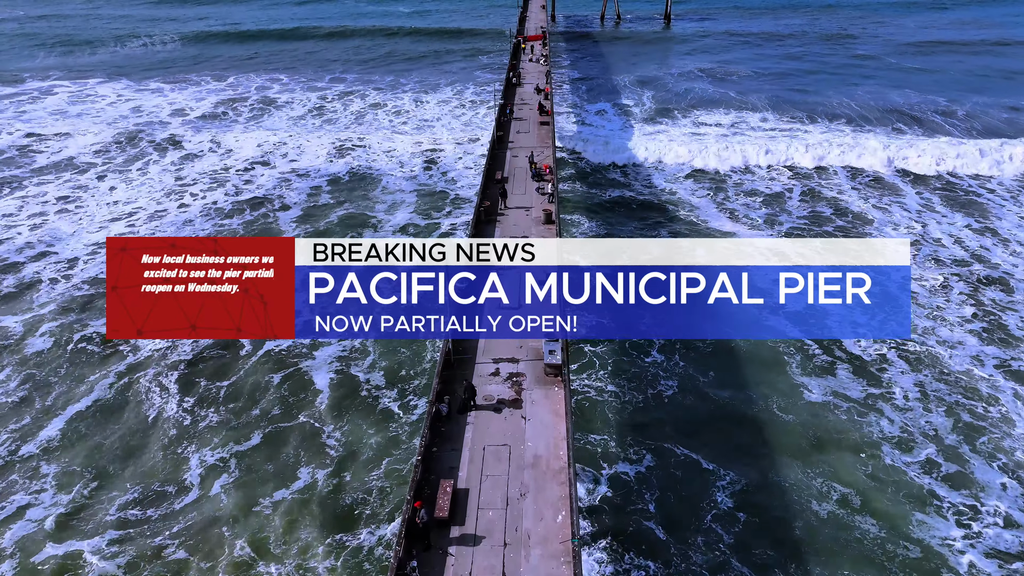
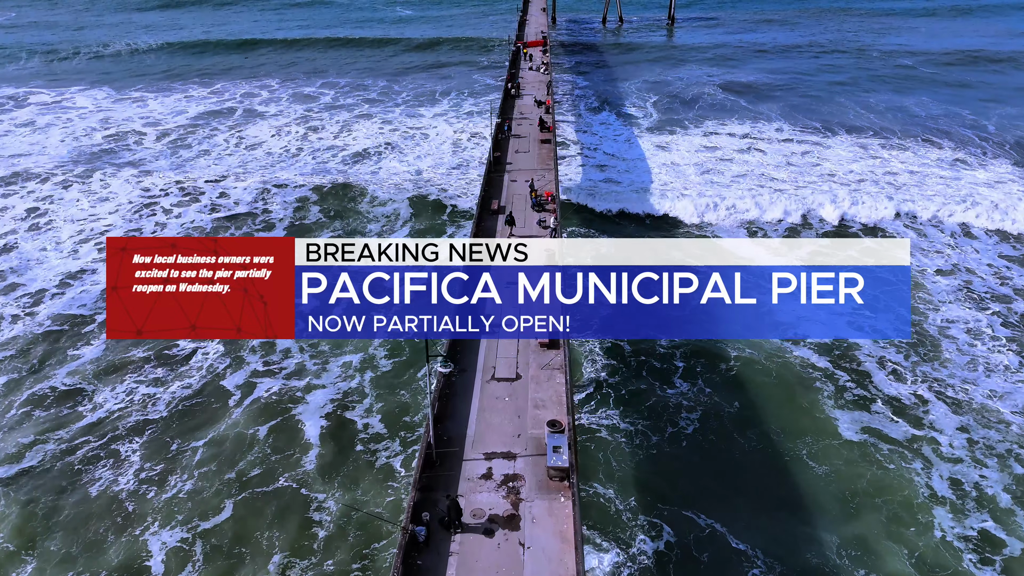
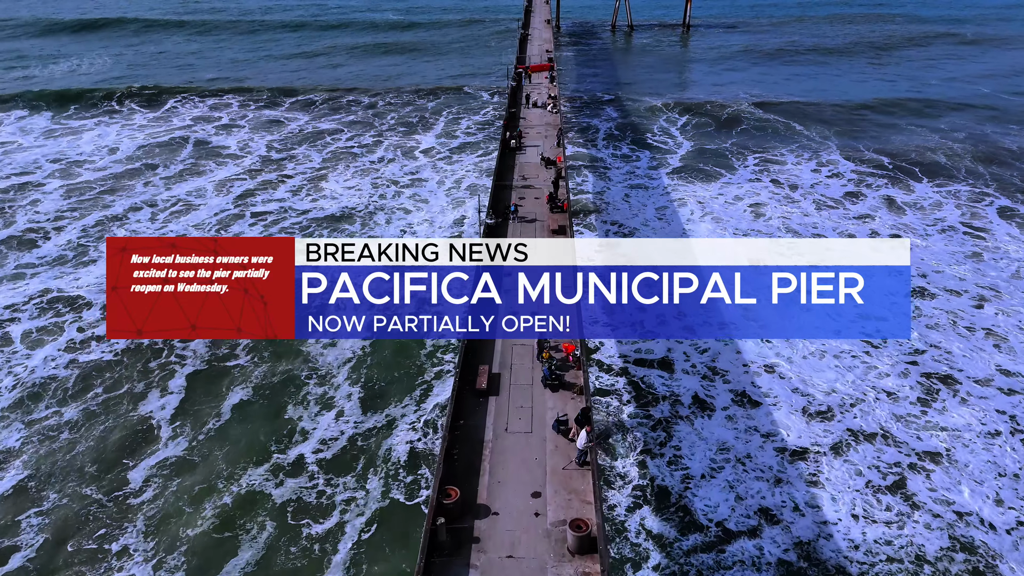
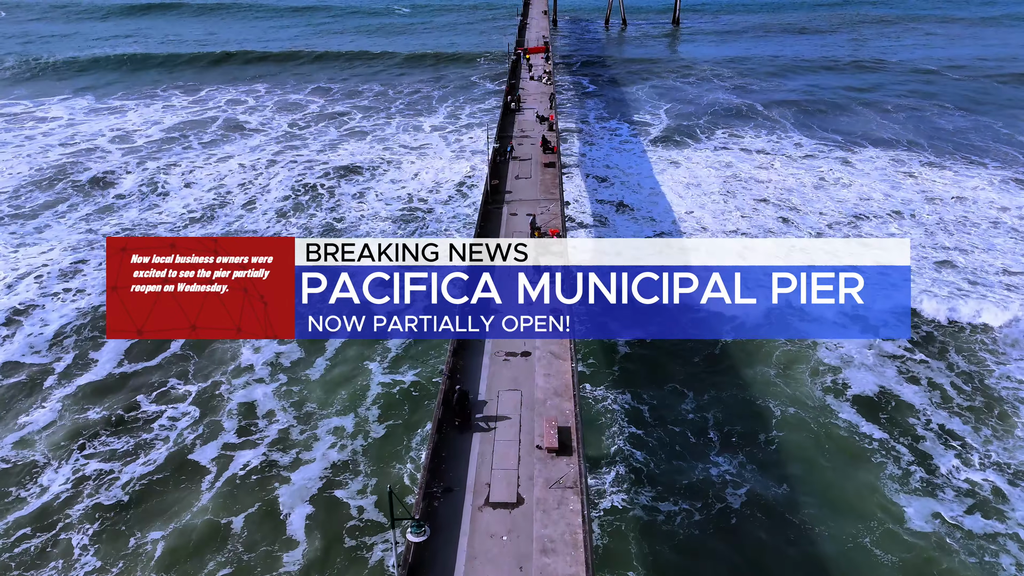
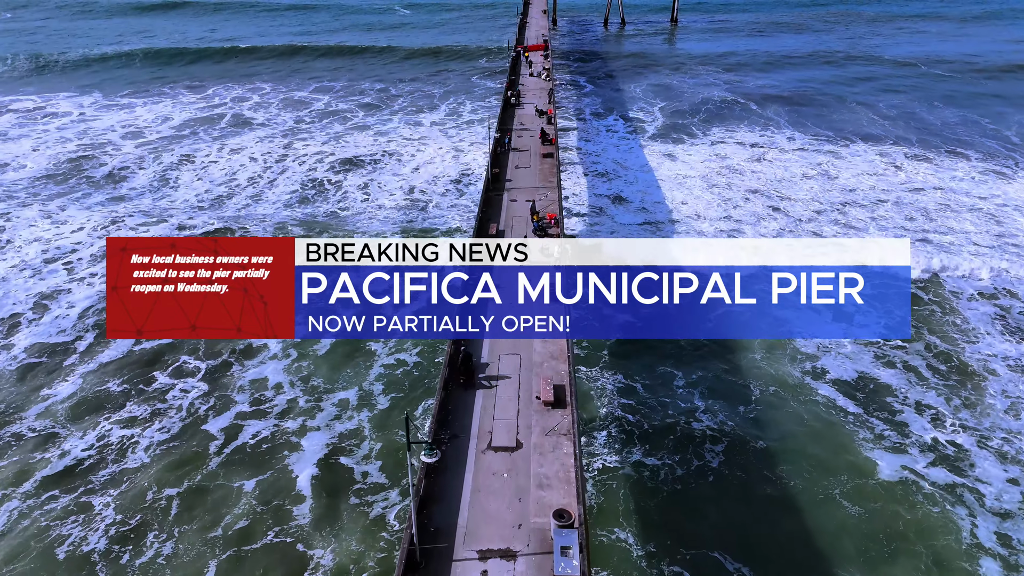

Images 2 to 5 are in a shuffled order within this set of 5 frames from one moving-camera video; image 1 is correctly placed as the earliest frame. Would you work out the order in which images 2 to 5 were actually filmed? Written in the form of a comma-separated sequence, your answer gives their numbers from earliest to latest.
2, 5, 4, 3
